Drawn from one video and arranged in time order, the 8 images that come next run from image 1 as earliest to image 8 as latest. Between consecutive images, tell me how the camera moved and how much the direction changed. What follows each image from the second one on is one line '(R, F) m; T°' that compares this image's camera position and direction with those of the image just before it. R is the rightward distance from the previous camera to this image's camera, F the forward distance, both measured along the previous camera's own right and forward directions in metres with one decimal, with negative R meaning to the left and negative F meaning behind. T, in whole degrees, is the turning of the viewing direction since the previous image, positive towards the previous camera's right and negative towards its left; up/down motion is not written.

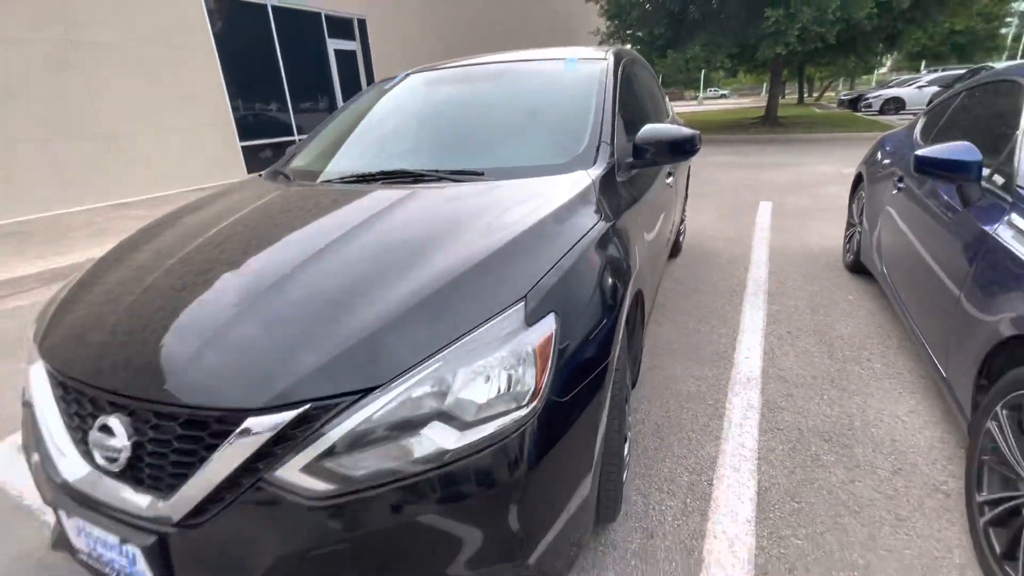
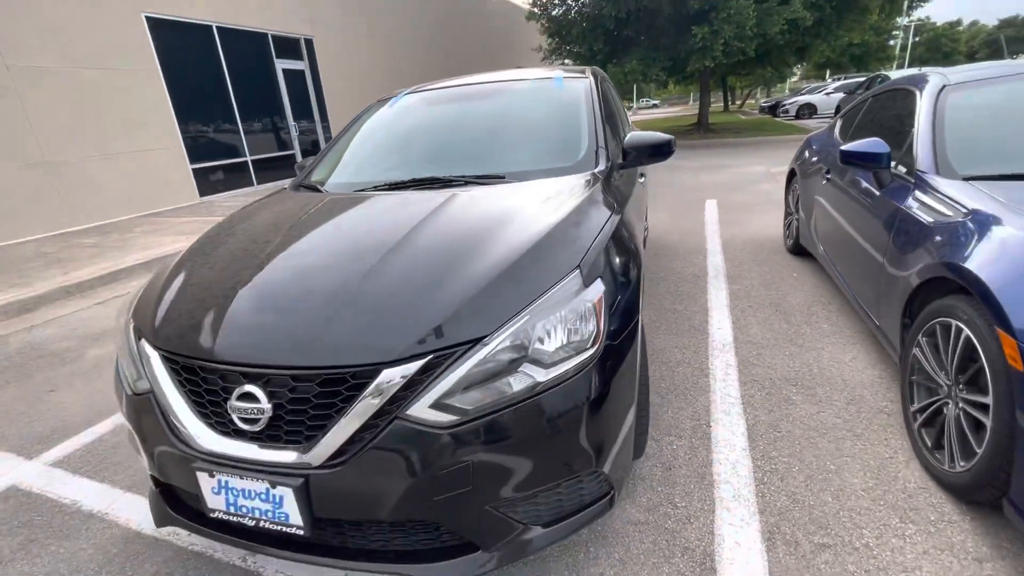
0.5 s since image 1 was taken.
(-0.4, -0.3) m; +6°
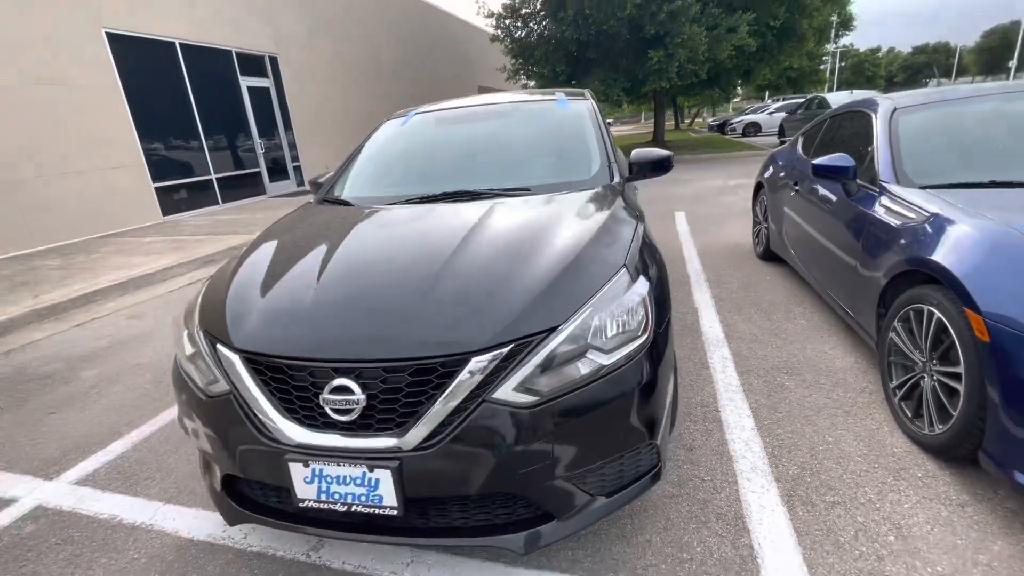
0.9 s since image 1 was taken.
(-0.4, -0.2) m; +5°
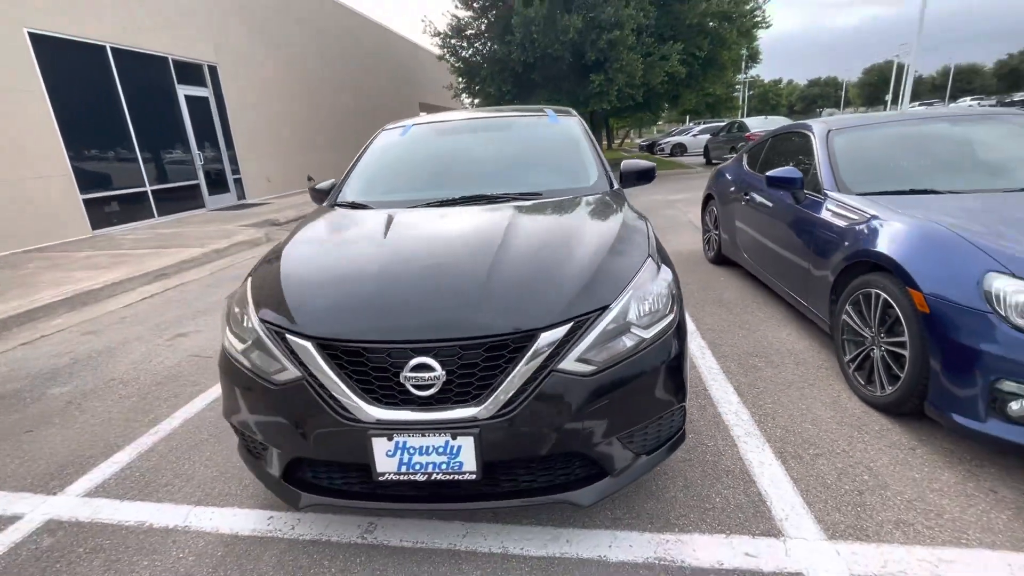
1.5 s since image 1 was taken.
(-0.4, -0.2) m; +8°
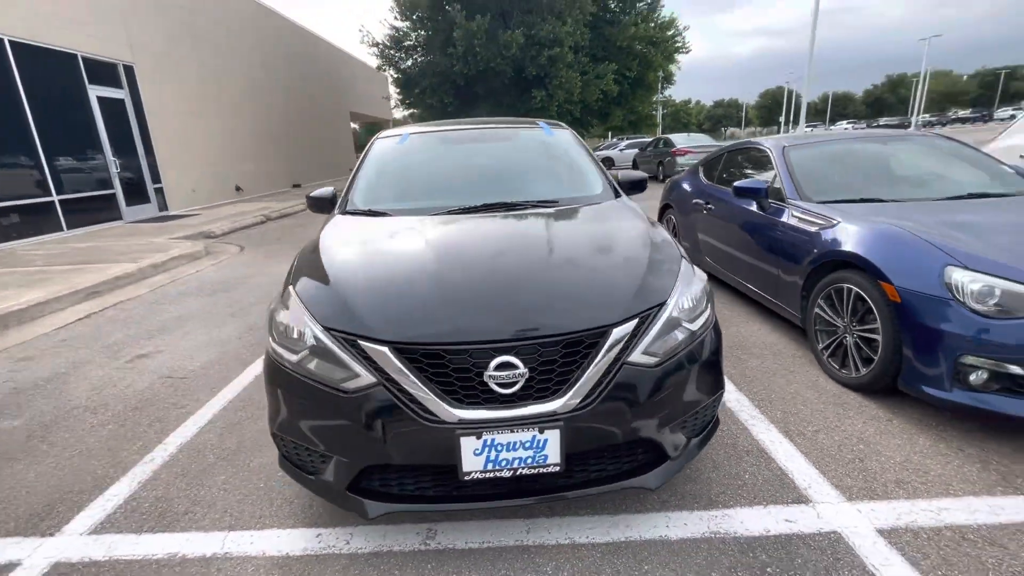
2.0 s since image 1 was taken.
(-0.5, 0.0) m; +9°
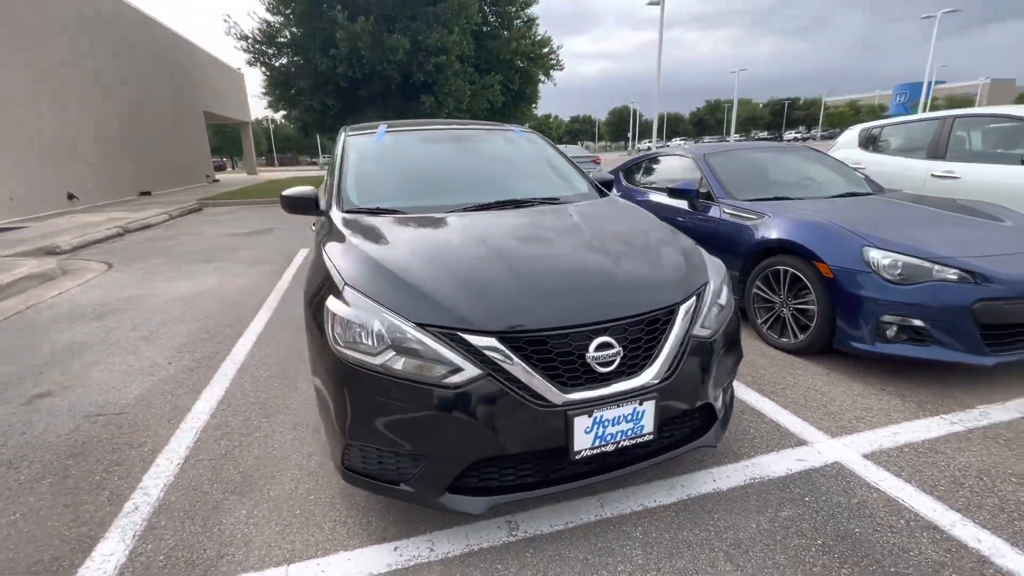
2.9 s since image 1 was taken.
(-0.8, 0.0) m; +15°
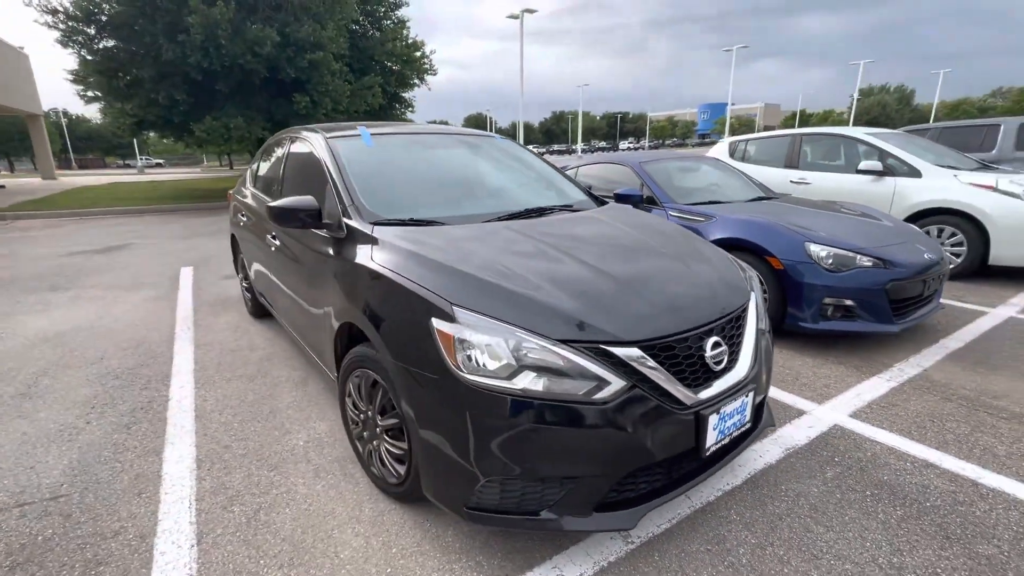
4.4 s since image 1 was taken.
(-1.0, +0.2) m; +16°
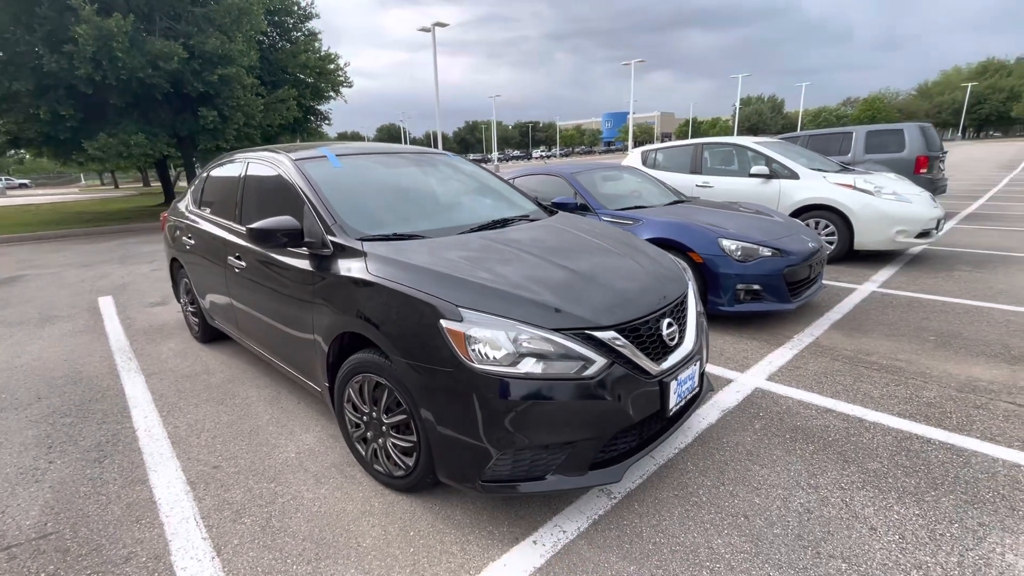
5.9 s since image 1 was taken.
(-0.3, -0.3) m; +9°
